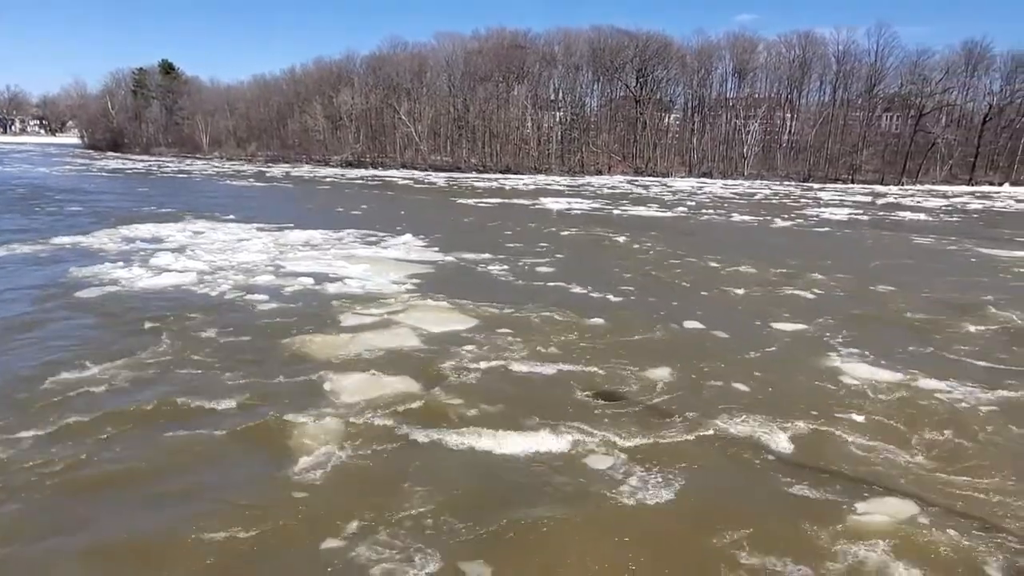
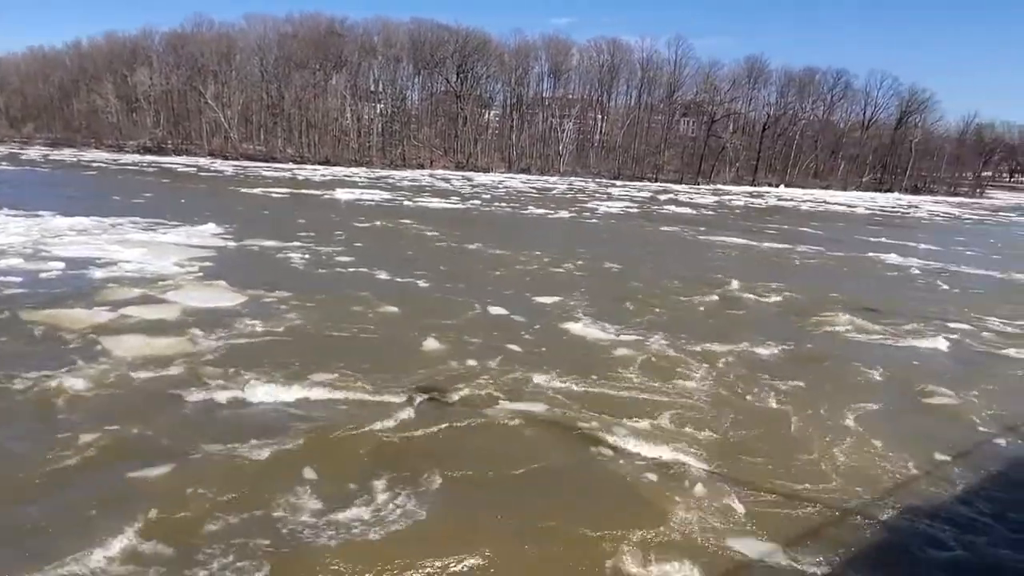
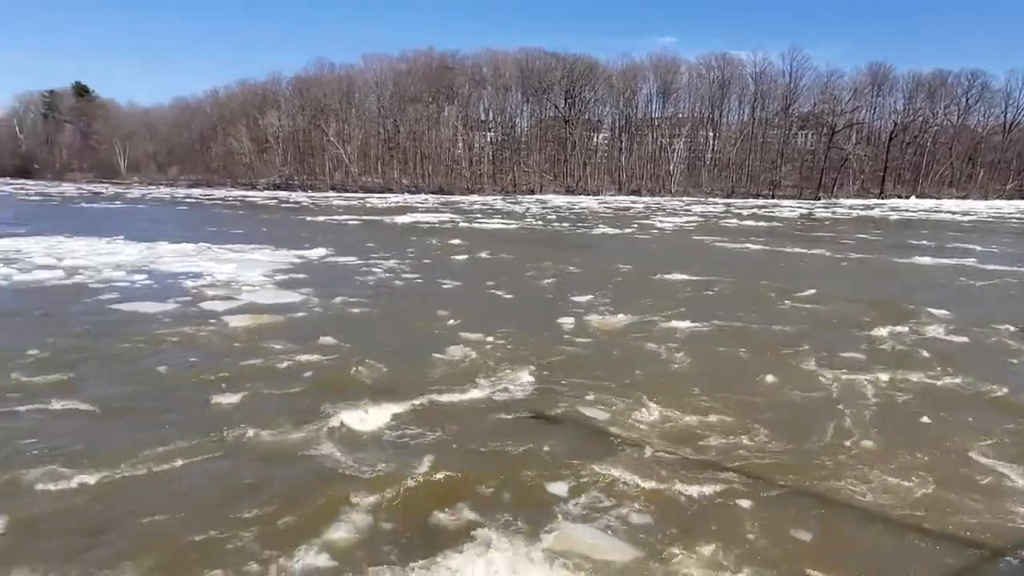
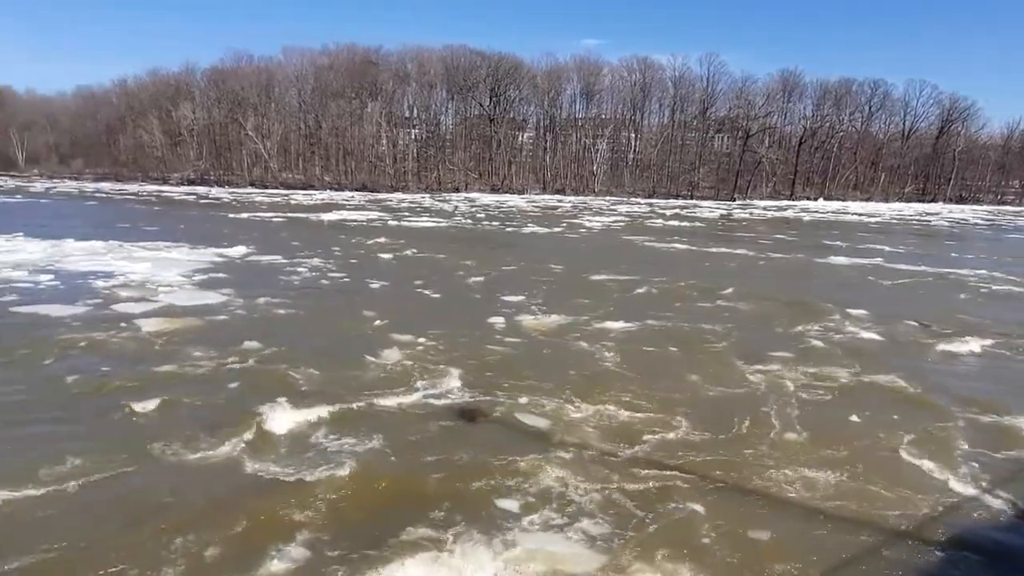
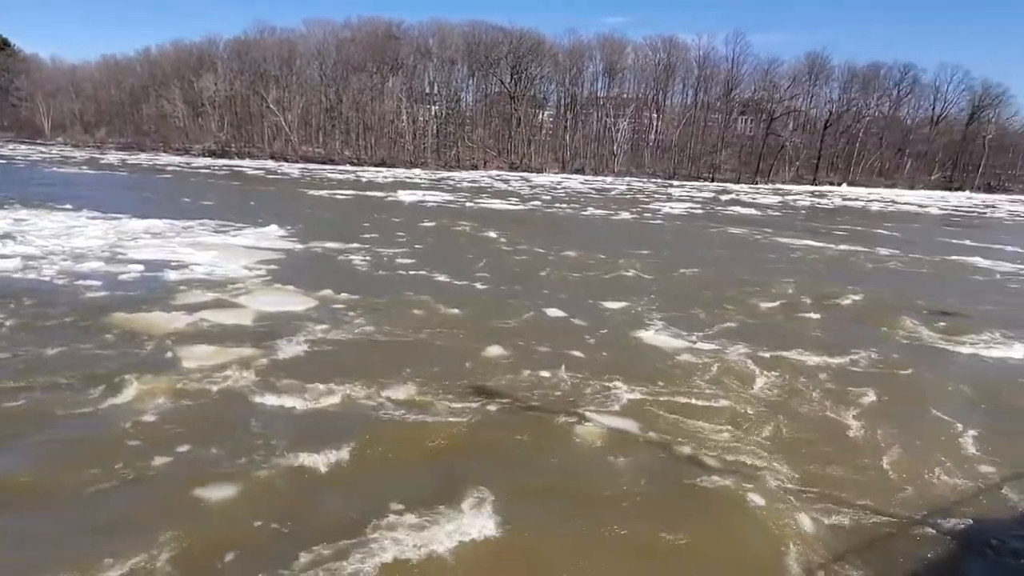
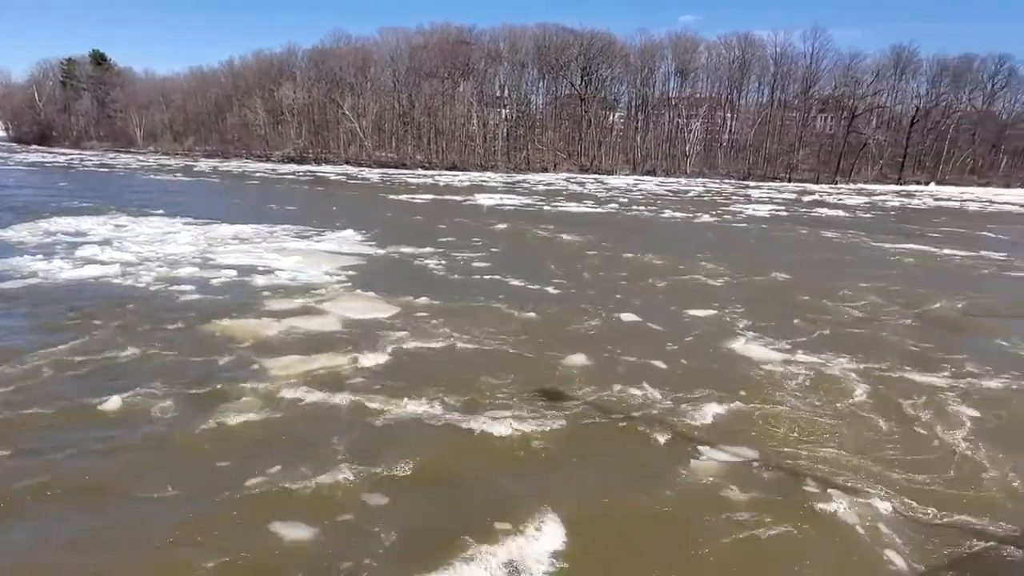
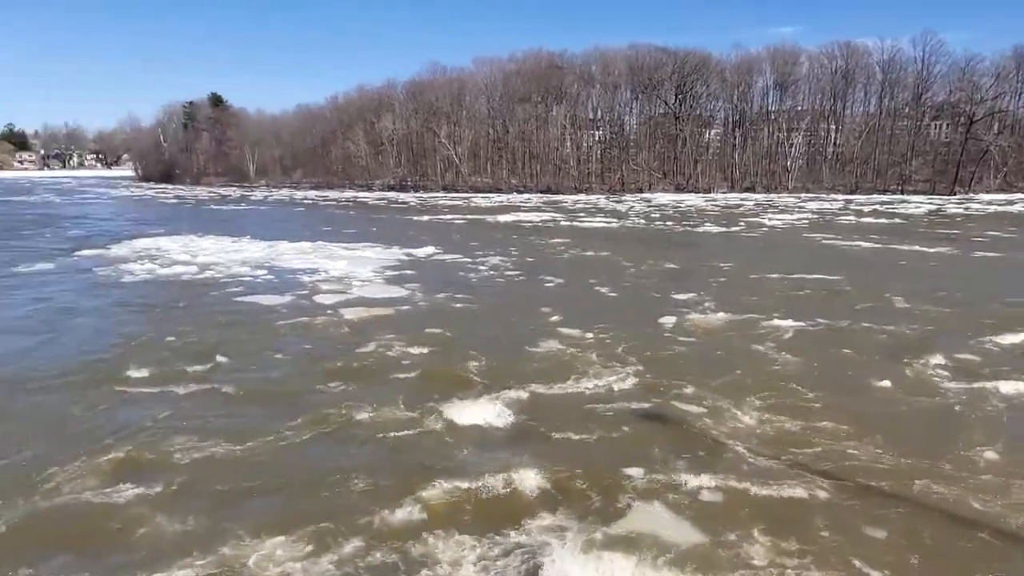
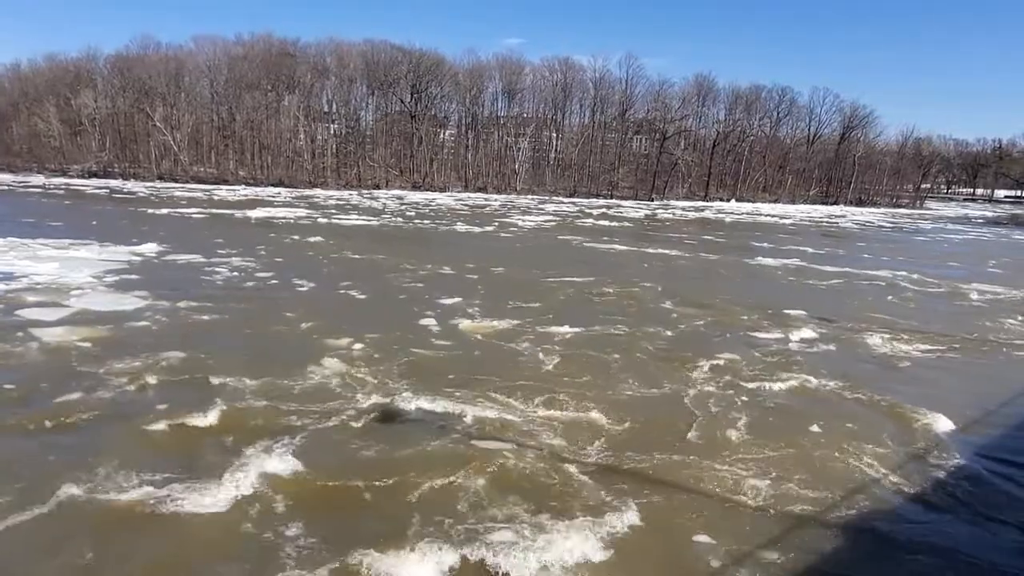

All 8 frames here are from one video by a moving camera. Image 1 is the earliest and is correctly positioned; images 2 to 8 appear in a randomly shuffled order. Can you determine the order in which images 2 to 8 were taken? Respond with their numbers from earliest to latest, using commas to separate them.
6, 5, 2, 8, 4, 3, 7
